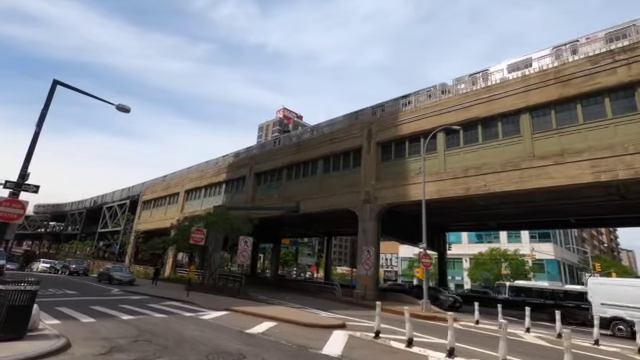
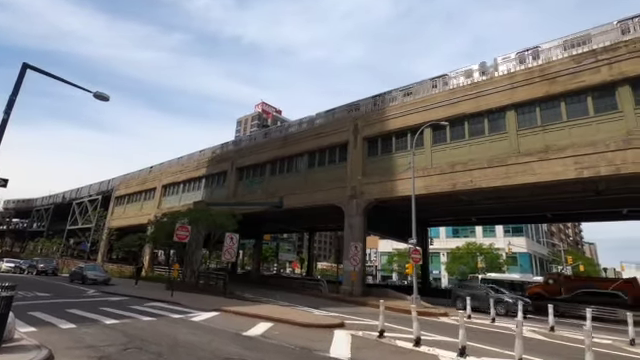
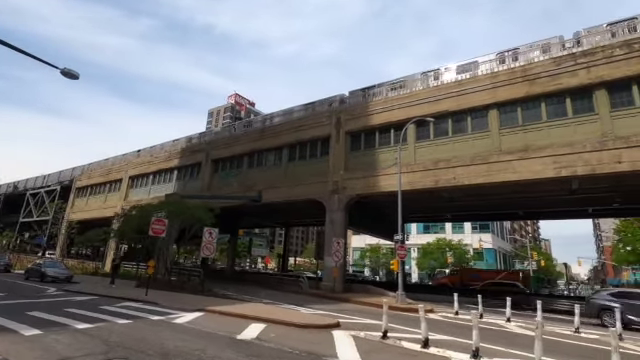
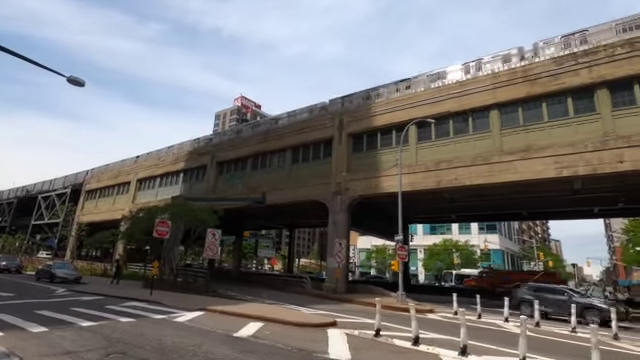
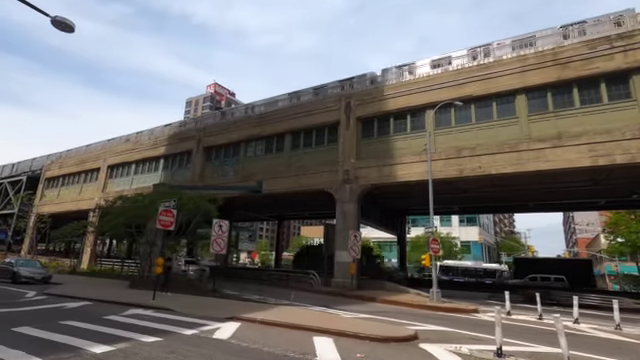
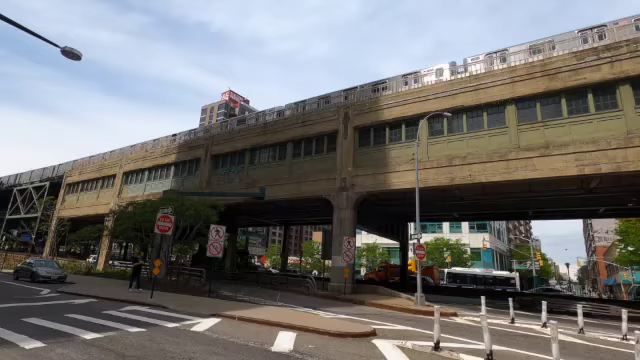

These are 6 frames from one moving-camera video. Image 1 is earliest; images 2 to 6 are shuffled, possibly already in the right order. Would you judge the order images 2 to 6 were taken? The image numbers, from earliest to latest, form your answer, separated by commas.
2, 4, 3, 6, 5
